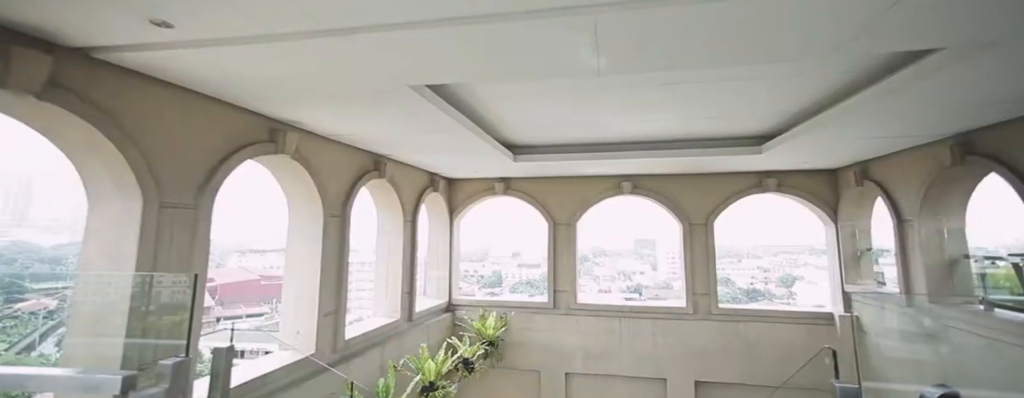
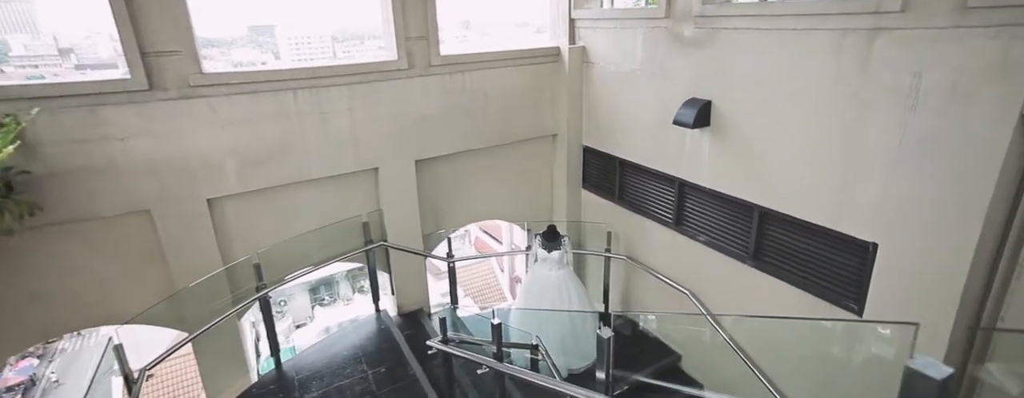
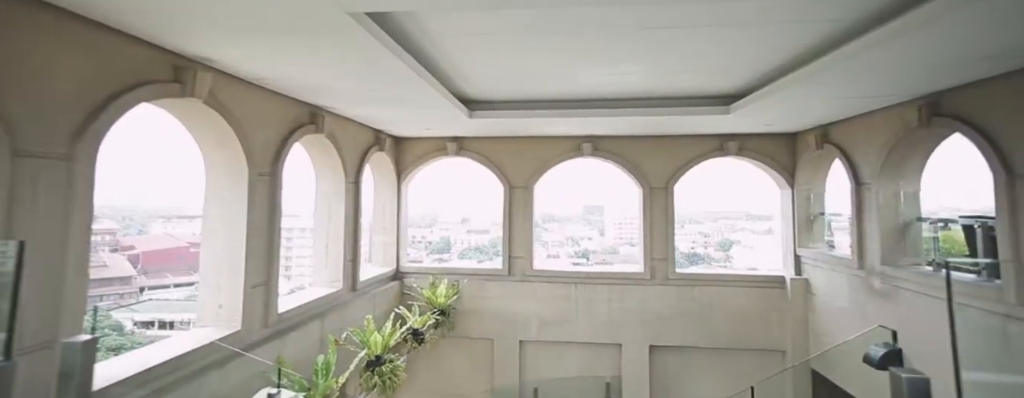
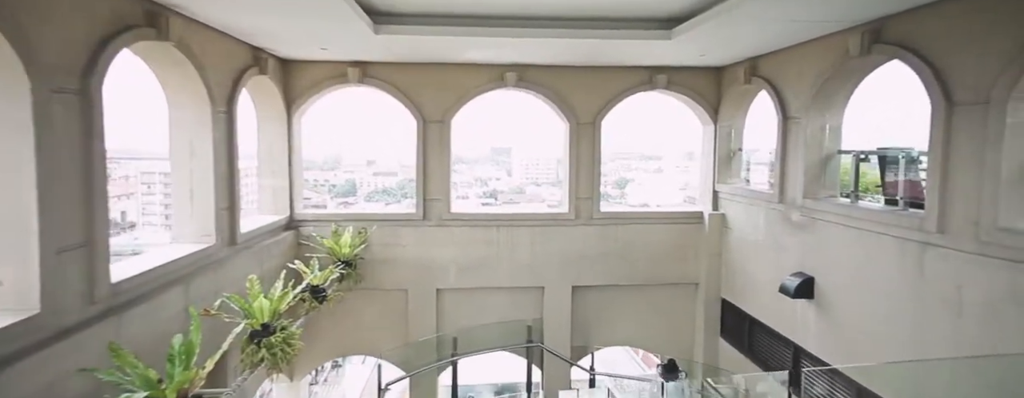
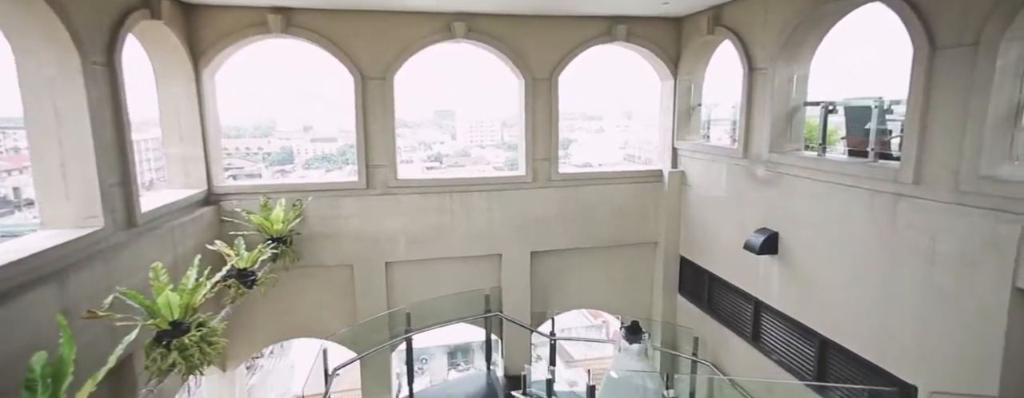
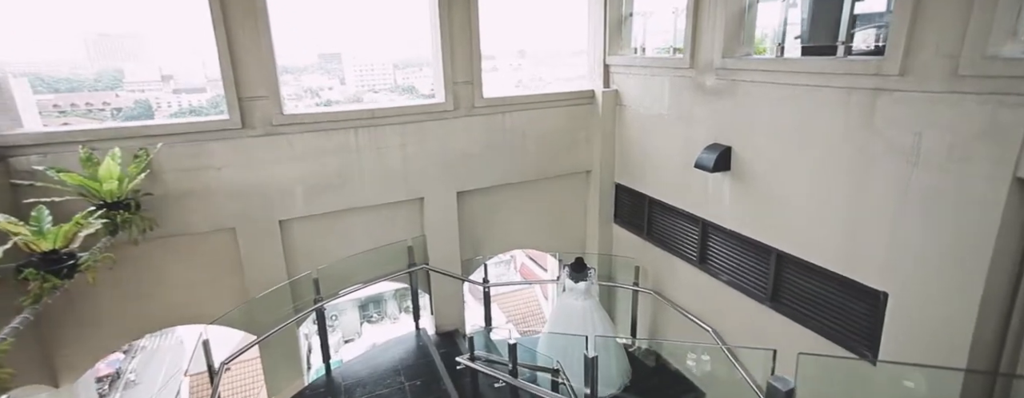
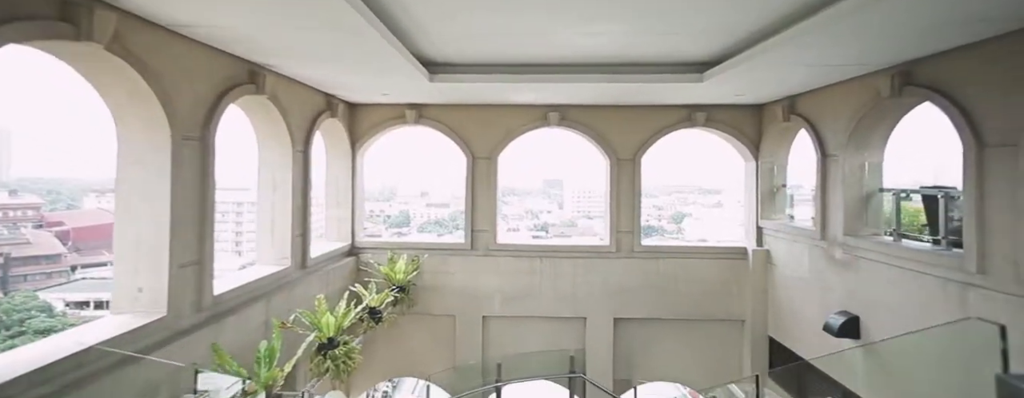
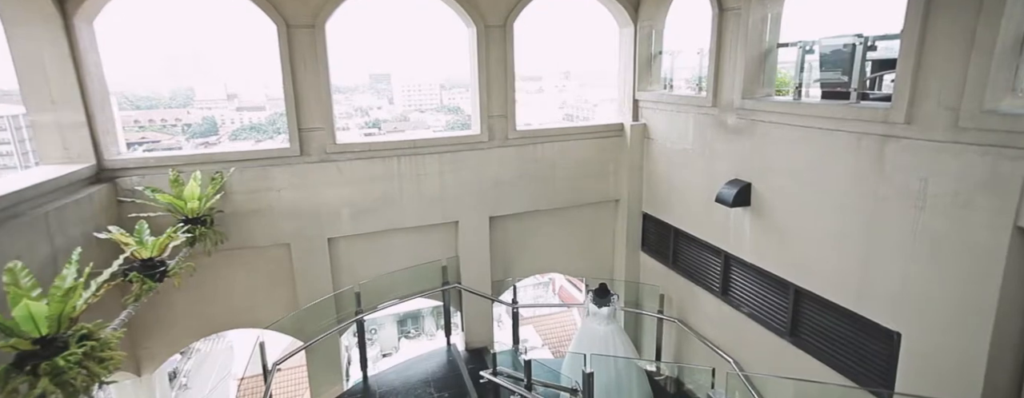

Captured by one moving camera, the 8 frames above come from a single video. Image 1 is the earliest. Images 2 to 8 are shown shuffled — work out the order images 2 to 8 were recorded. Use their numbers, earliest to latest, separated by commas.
3, 7, 4, 5, 8, 6, 2
